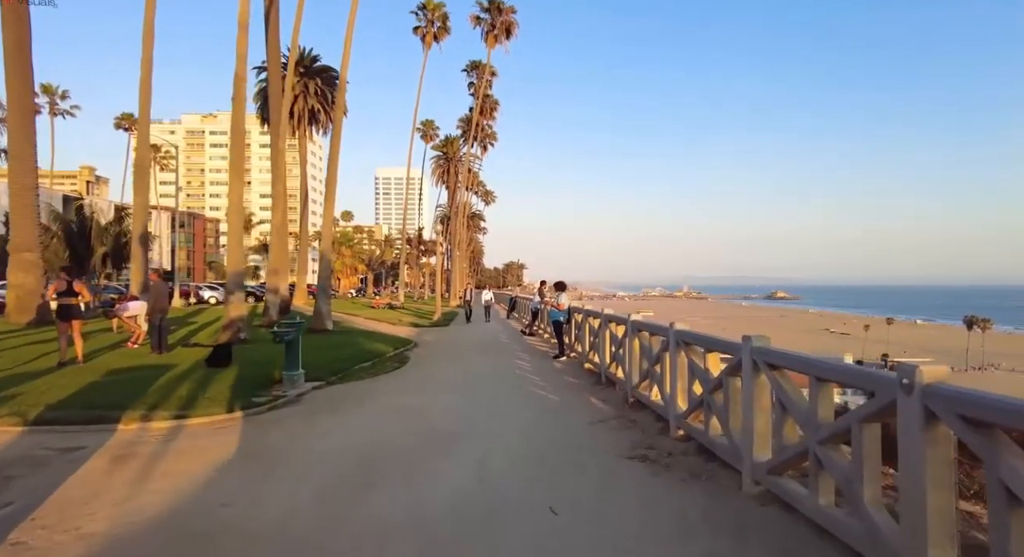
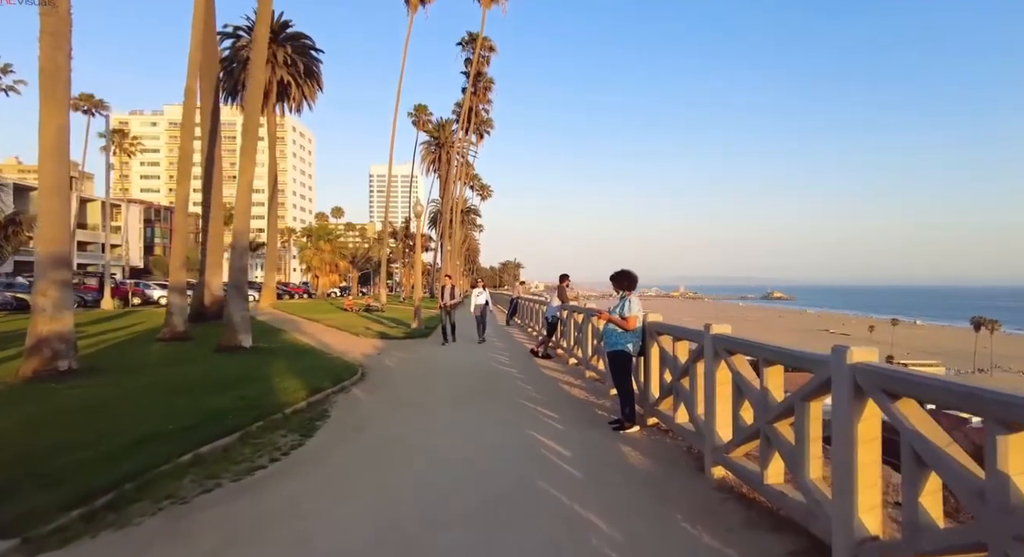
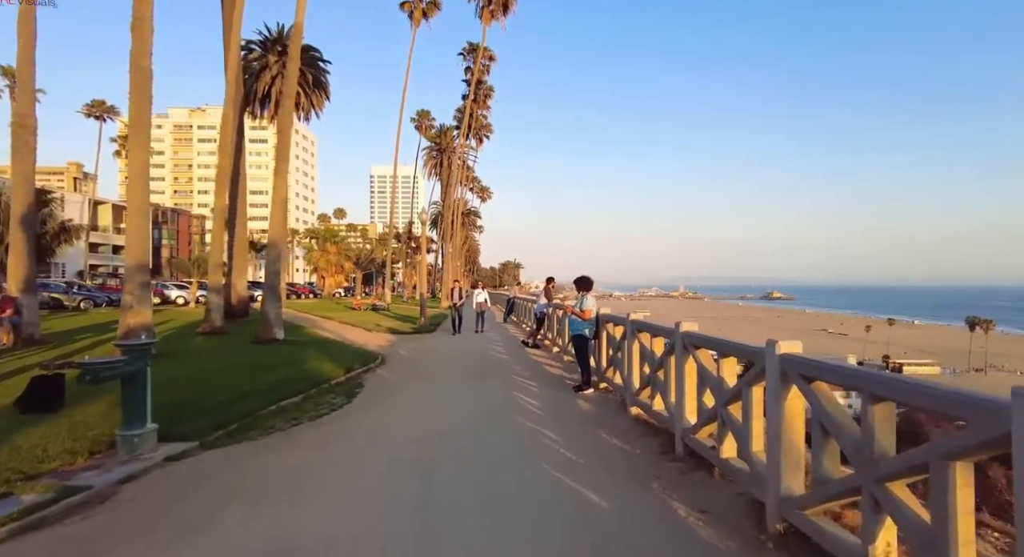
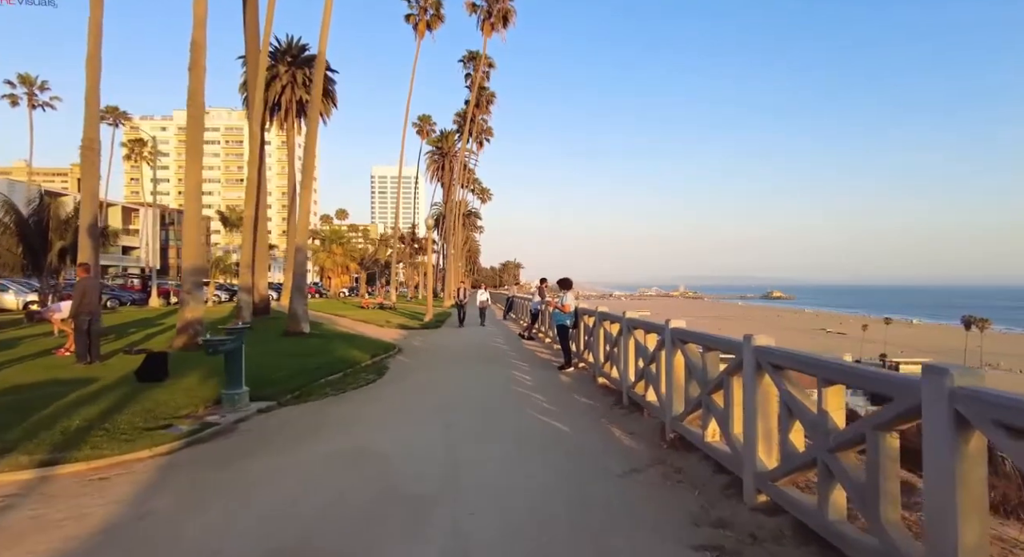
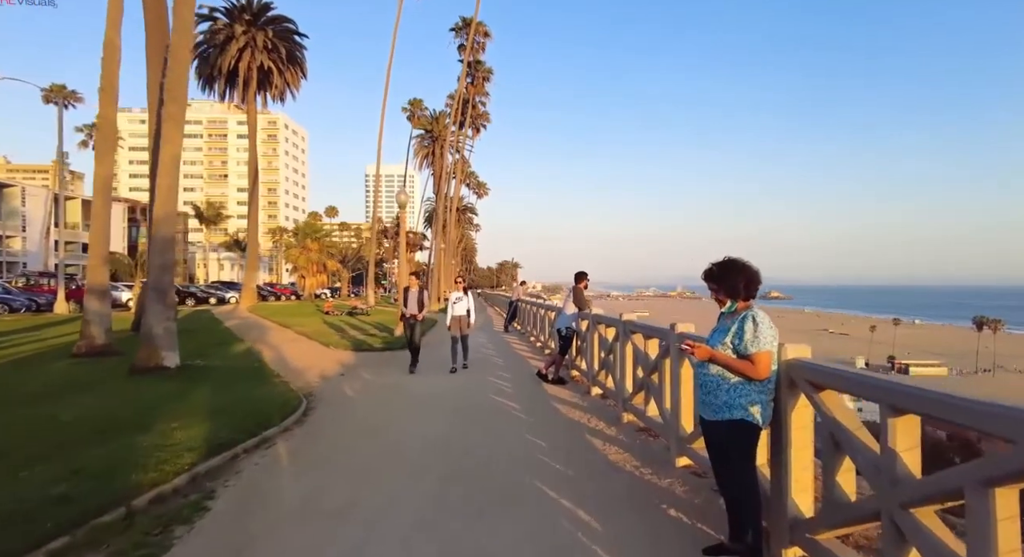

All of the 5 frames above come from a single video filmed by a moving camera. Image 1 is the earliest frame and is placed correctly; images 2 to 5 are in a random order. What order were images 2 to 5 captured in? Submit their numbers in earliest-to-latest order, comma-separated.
4, 3, 2, 5
